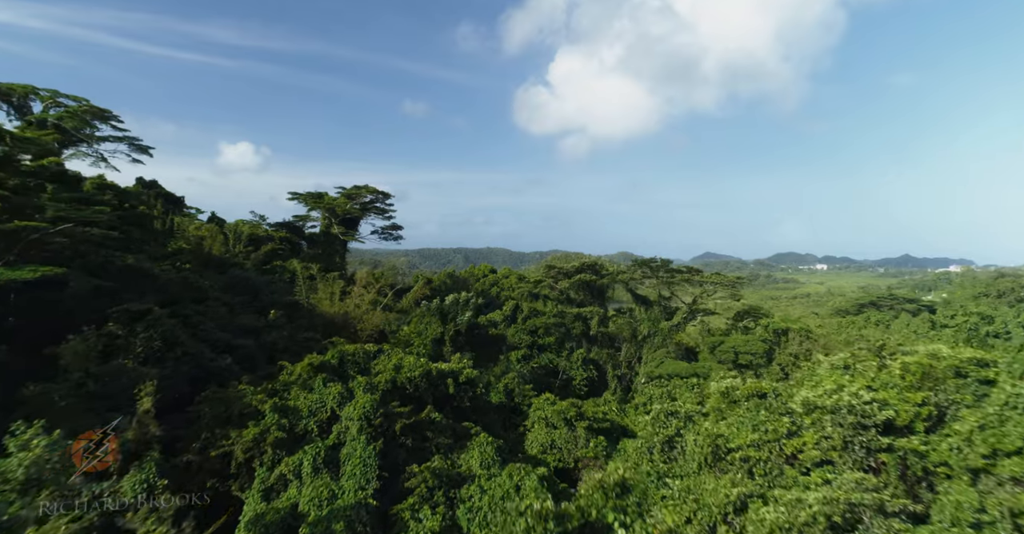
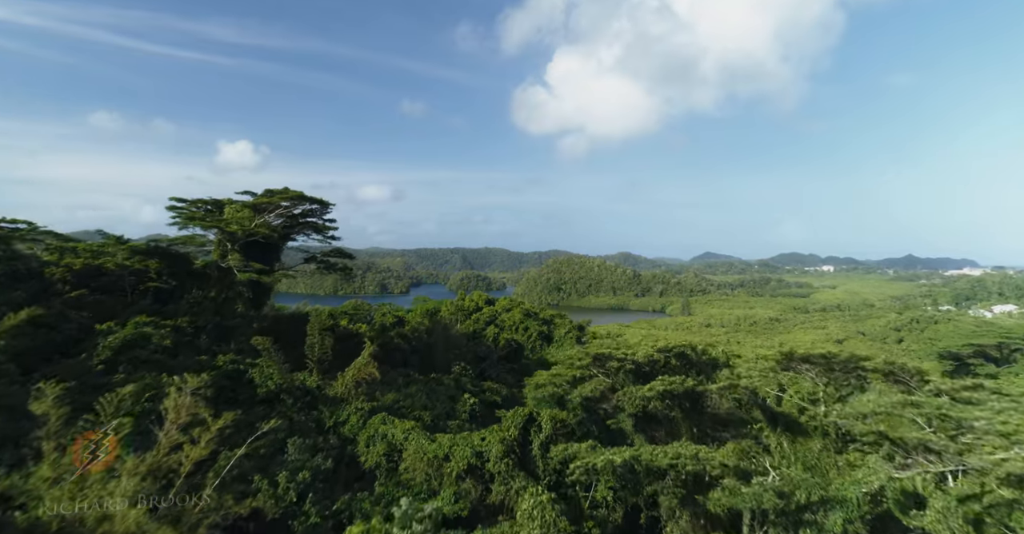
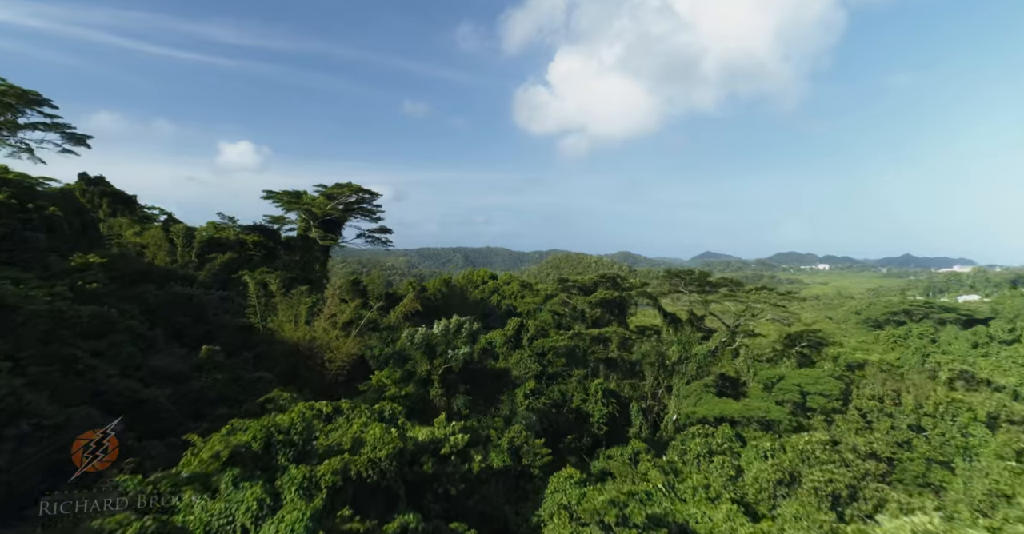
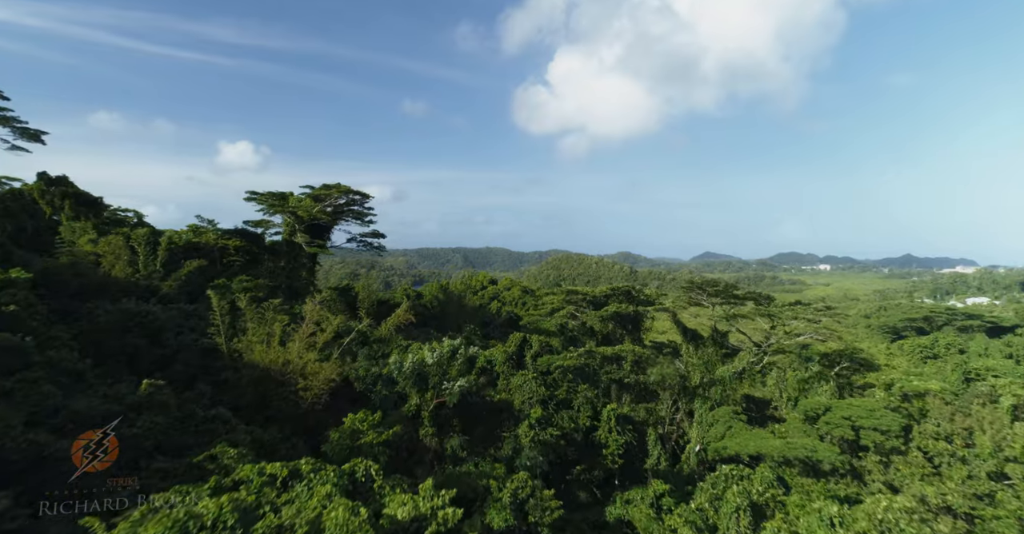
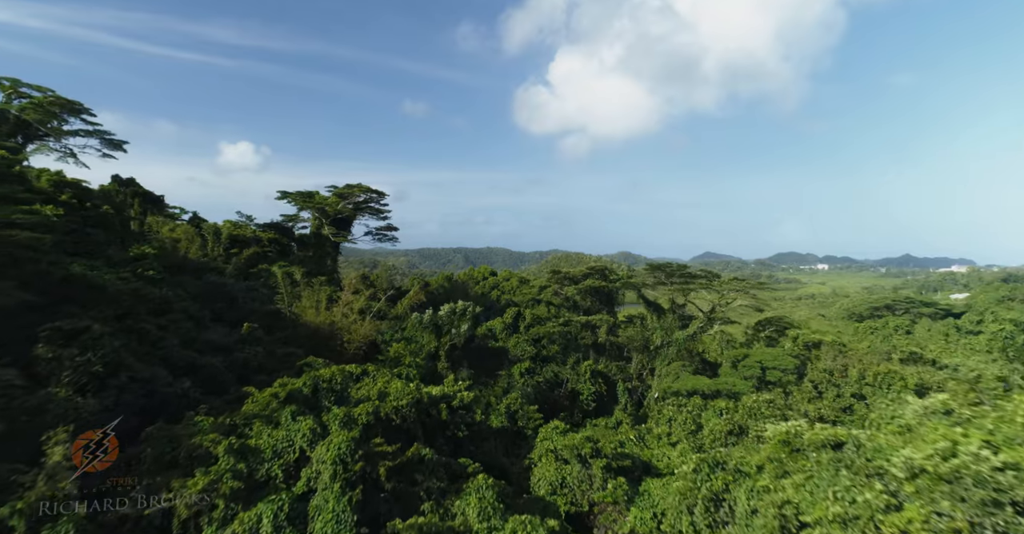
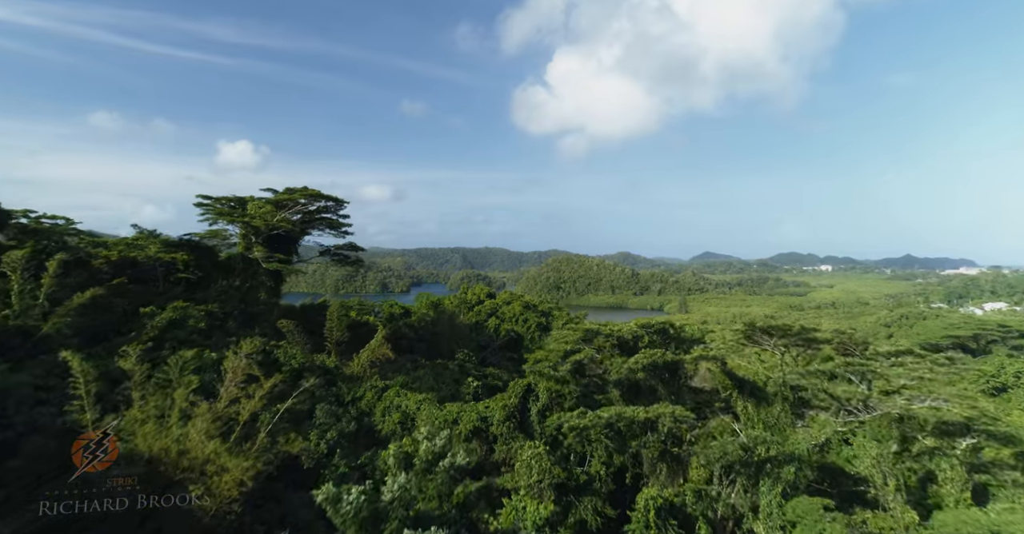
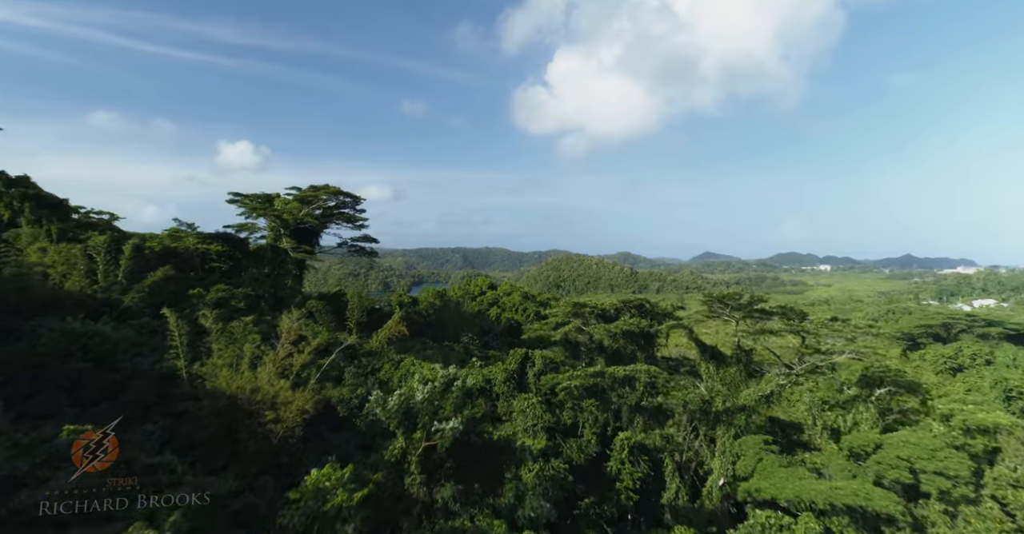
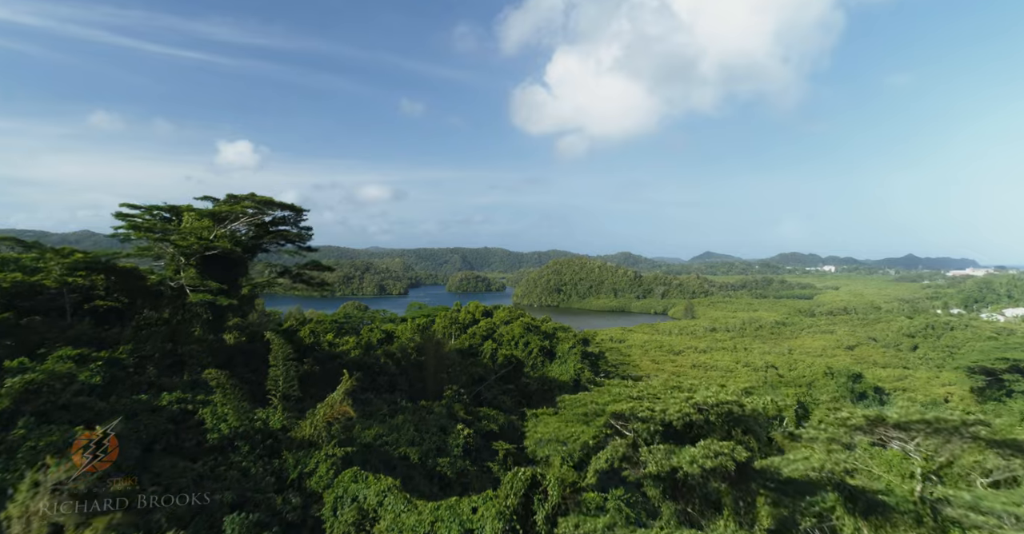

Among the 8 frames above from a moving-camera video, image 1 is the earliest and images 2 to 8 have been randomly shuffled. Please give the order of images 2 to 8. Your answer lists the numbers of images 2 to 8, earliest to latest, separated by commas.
5, 3, 4, 7, 6, 2, 8
